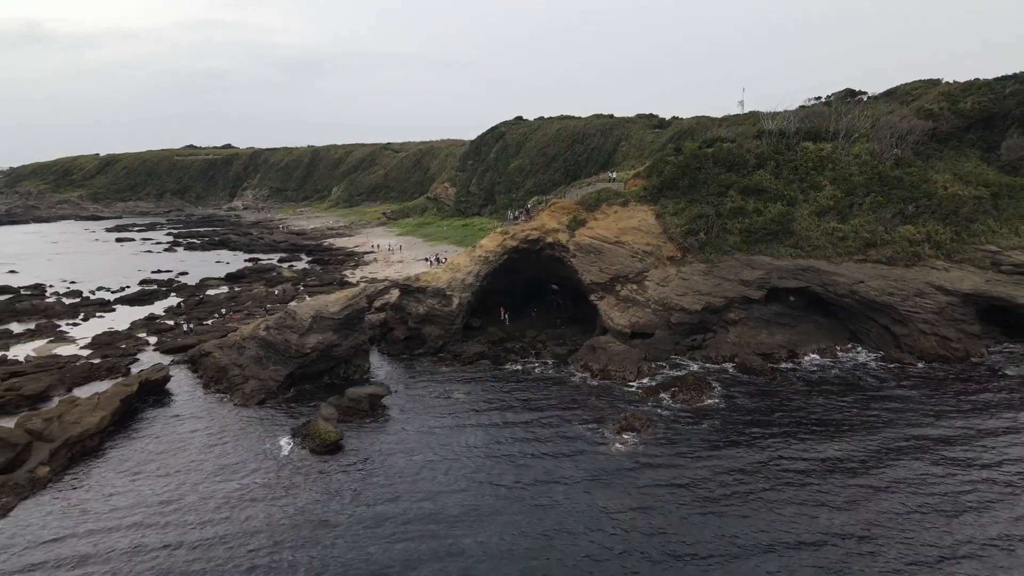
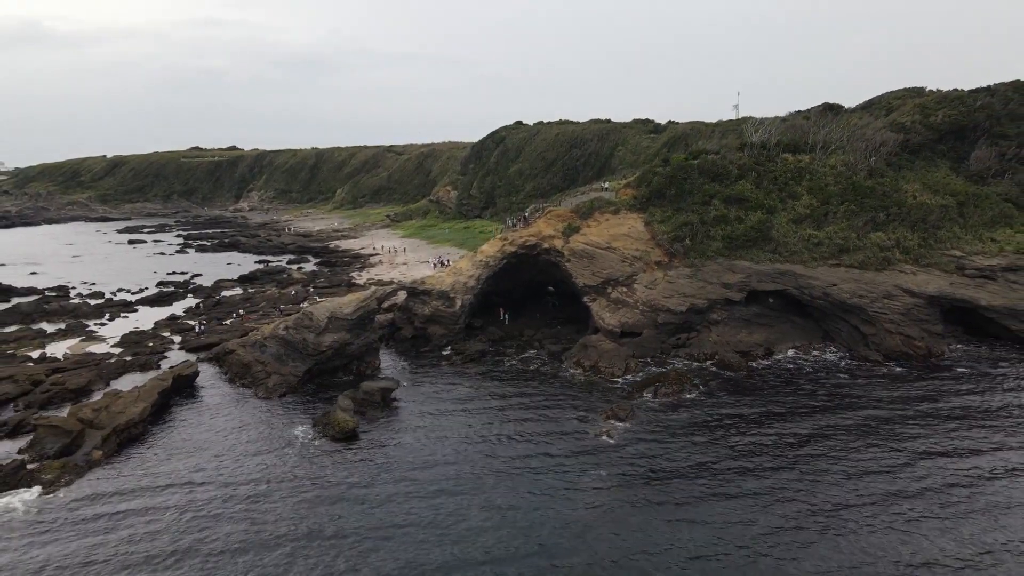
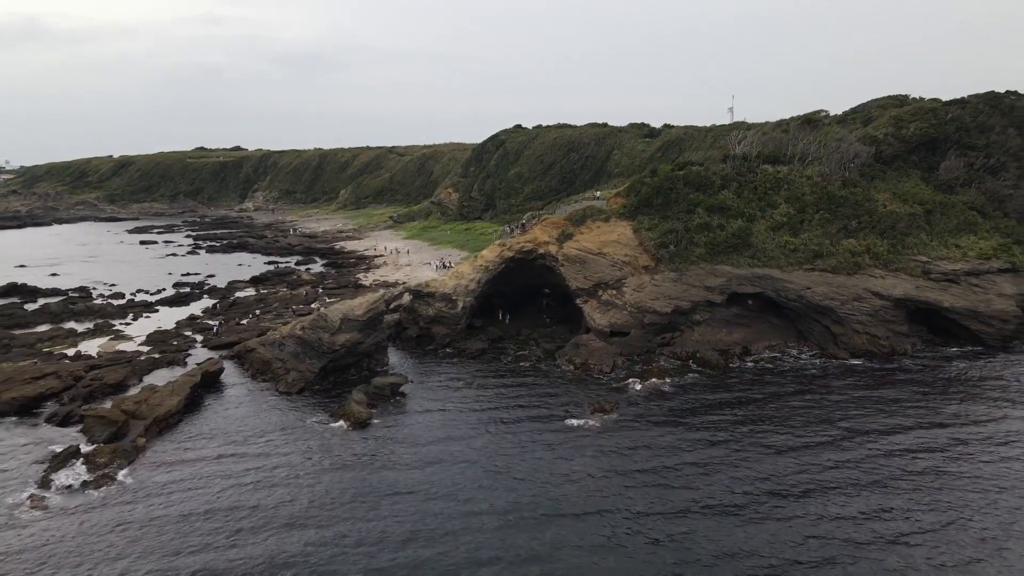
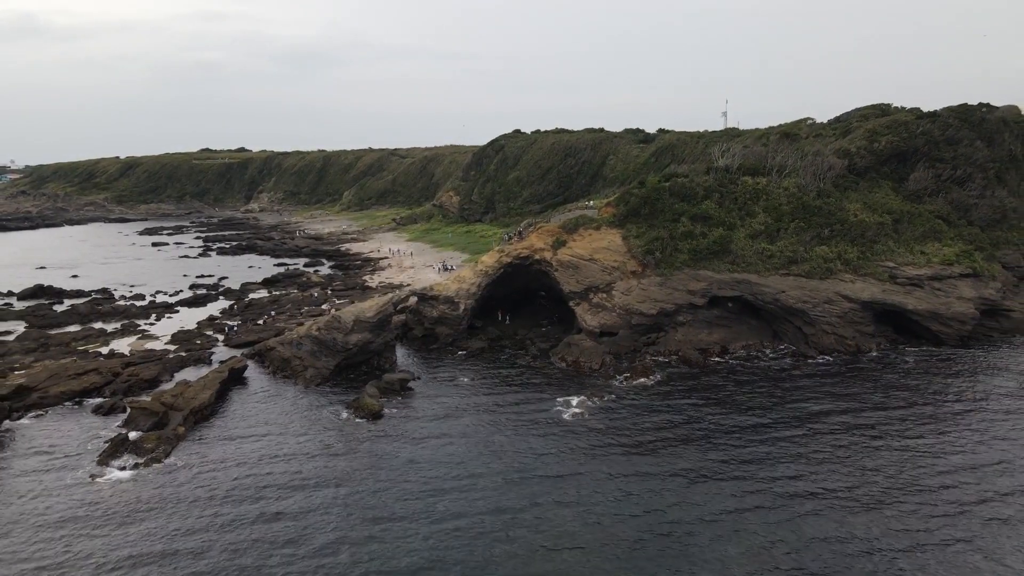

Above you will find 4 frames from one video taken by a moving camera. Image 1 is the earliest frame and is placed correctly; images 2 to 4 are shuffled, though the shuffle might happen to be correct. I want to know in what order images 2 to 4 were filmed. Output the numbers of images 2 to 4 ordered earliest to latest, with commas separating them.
2, 3, 4
